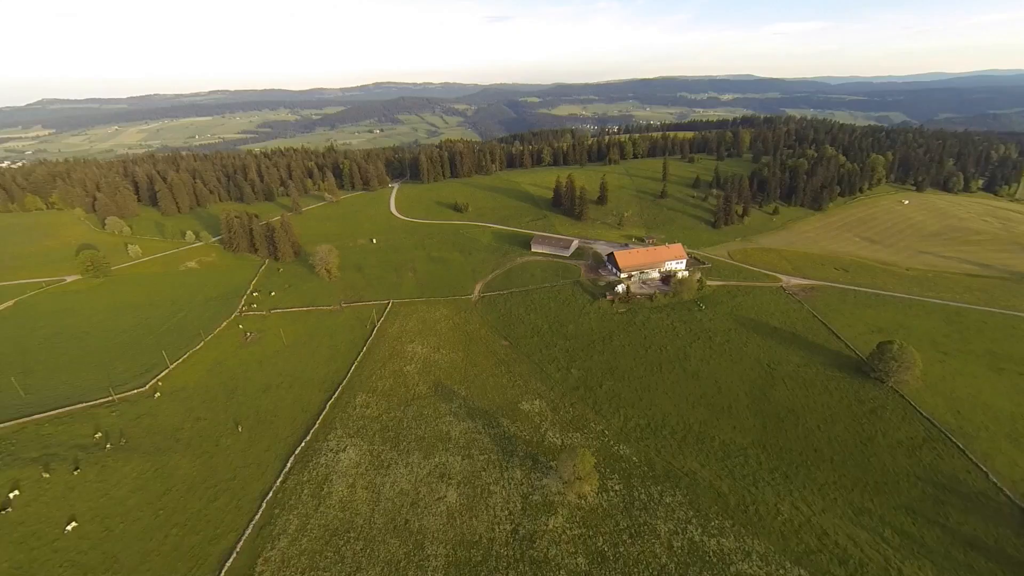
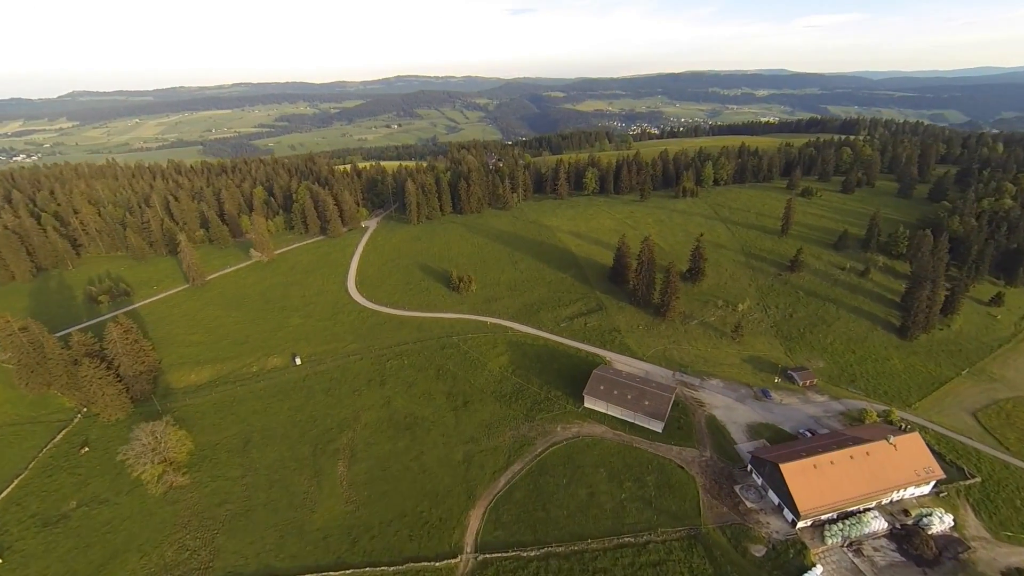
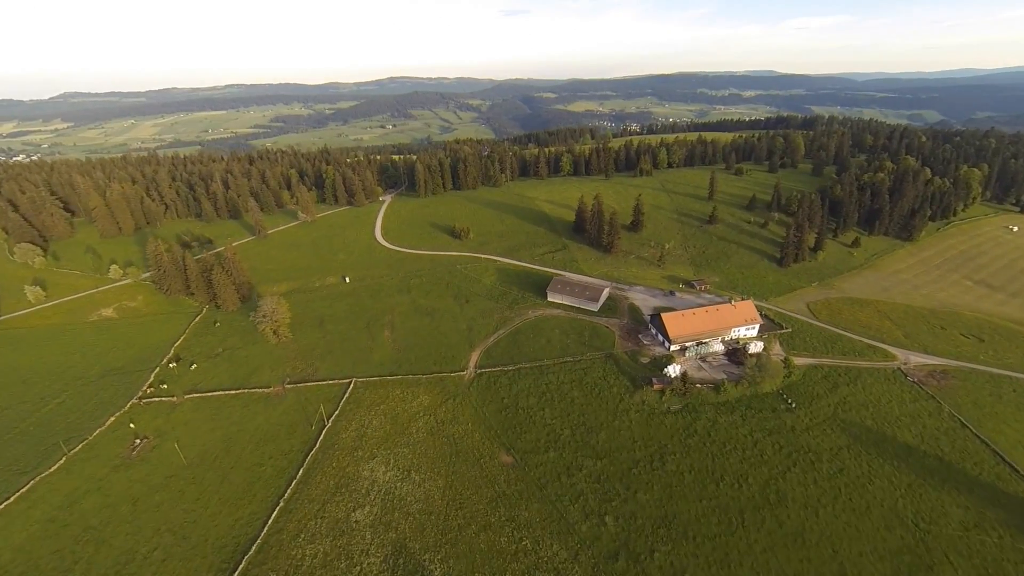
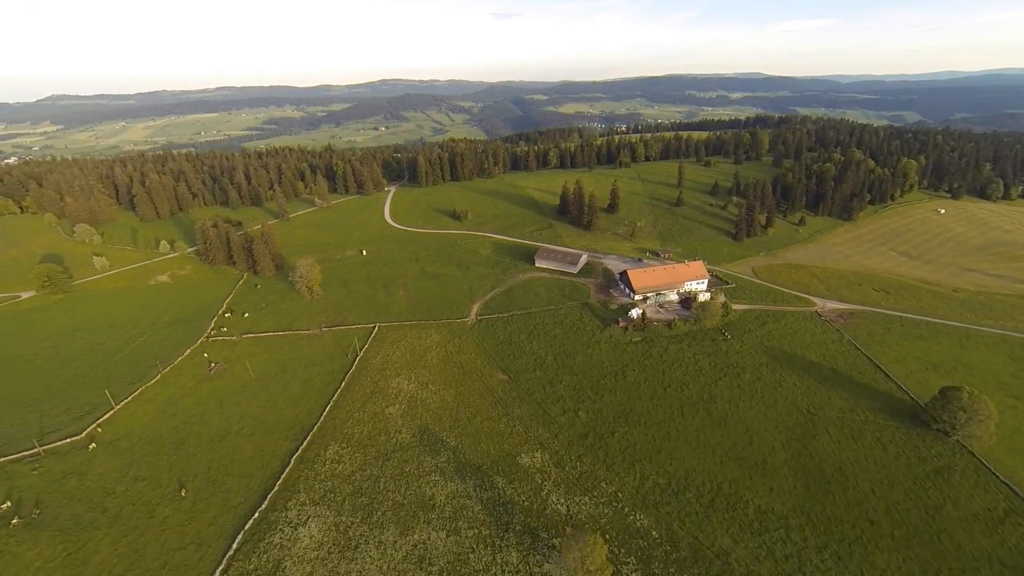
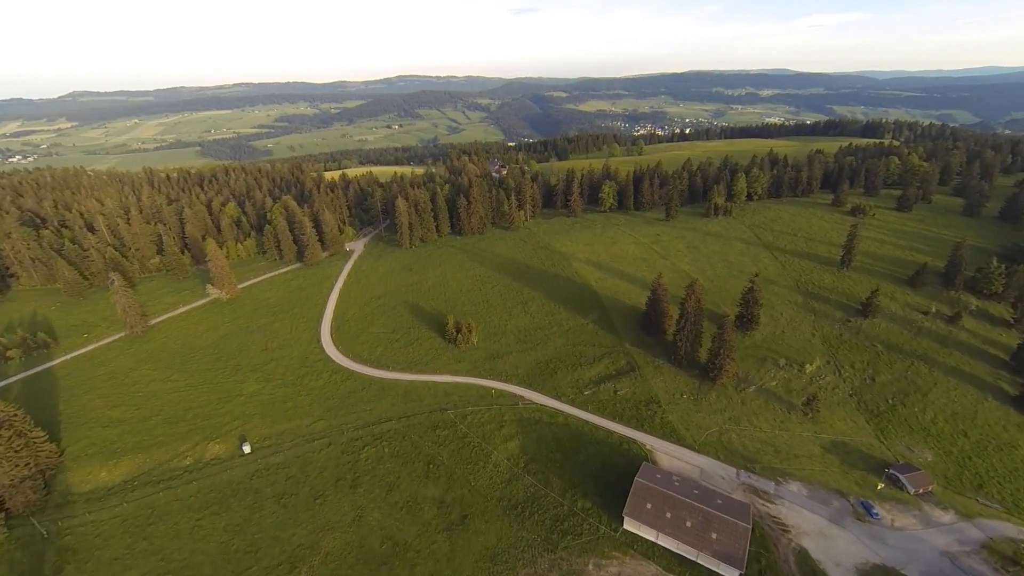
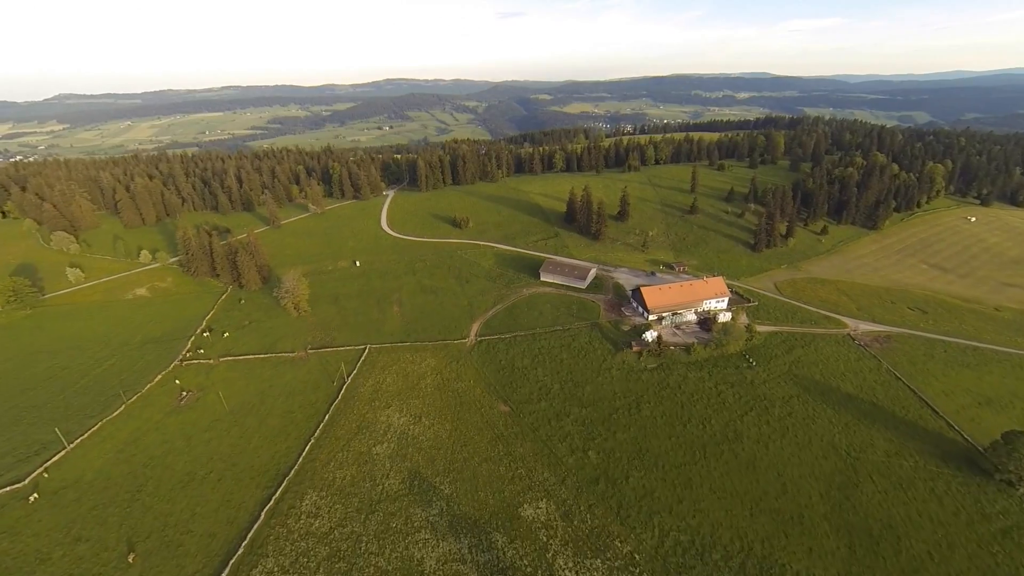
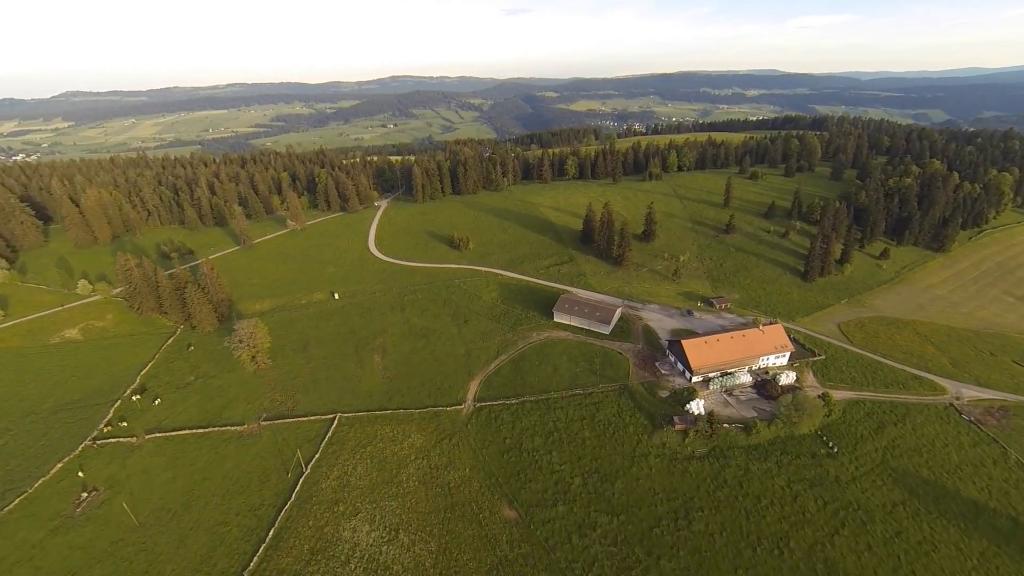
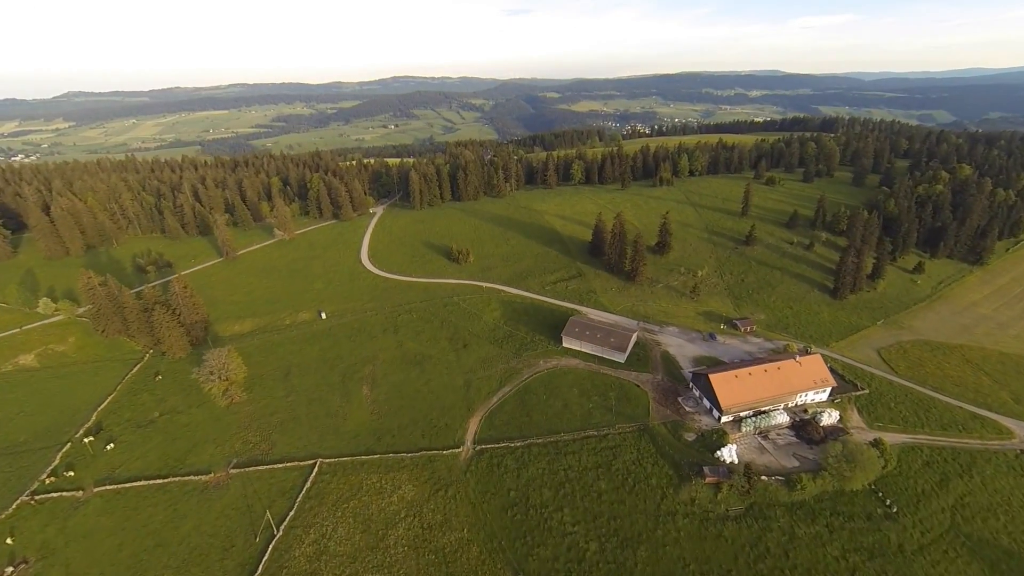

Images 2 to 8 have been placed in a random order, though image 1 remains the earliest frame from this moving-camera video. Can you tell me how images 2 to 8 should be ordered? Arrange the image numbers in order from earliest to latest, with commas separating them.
4, 6, 3, 7, 8, 2, 5
